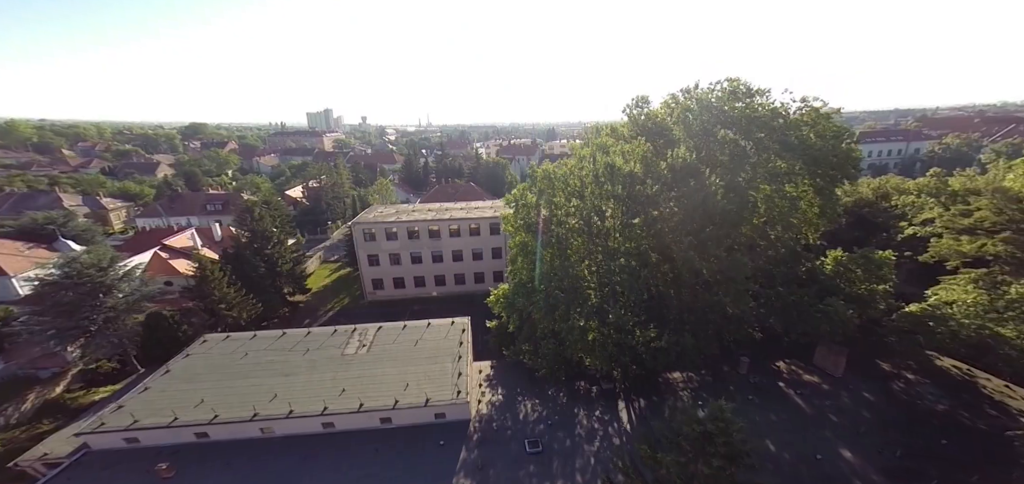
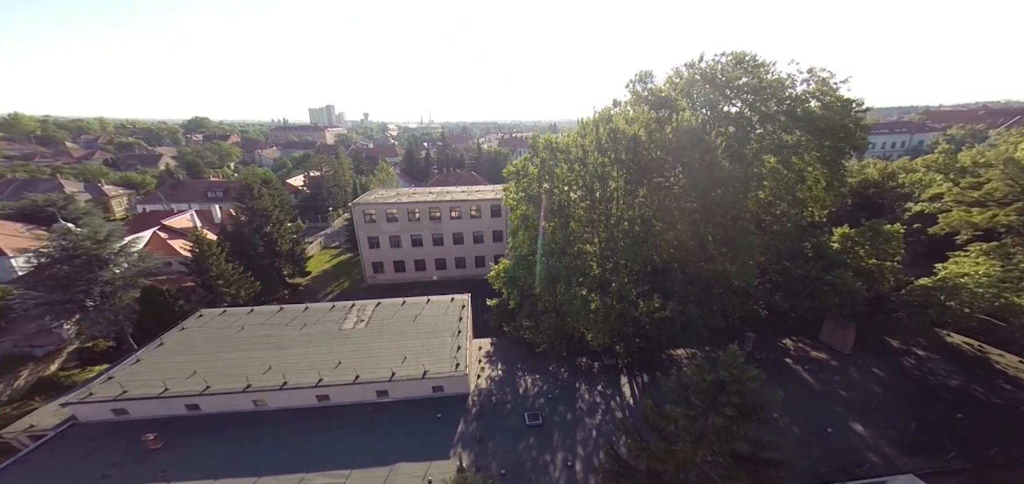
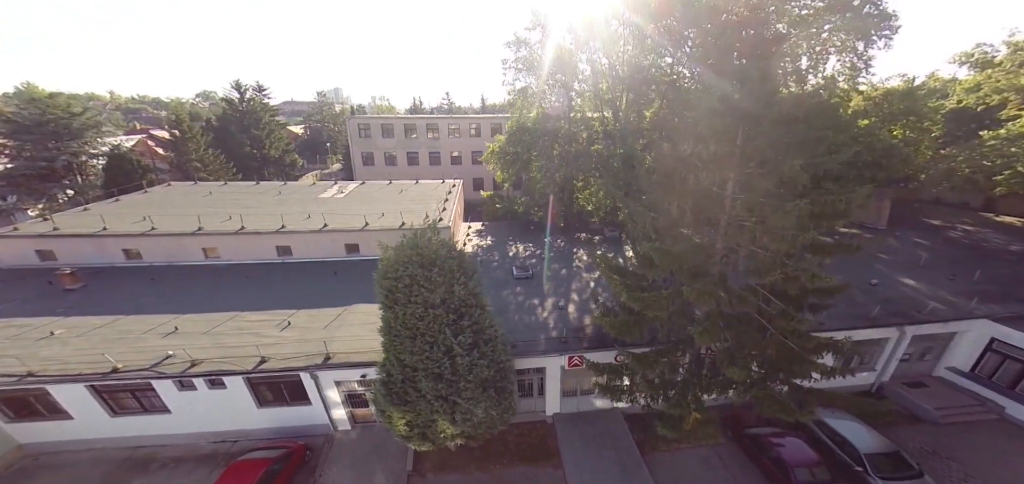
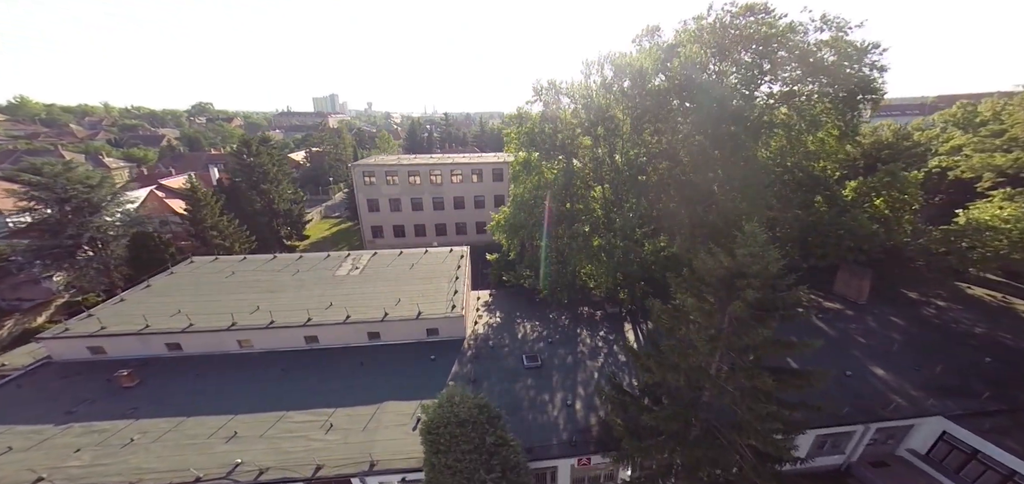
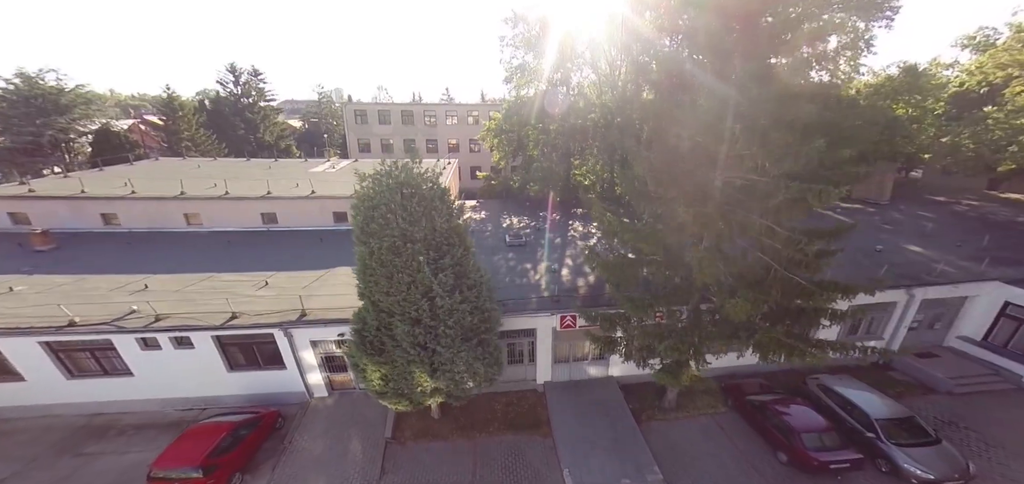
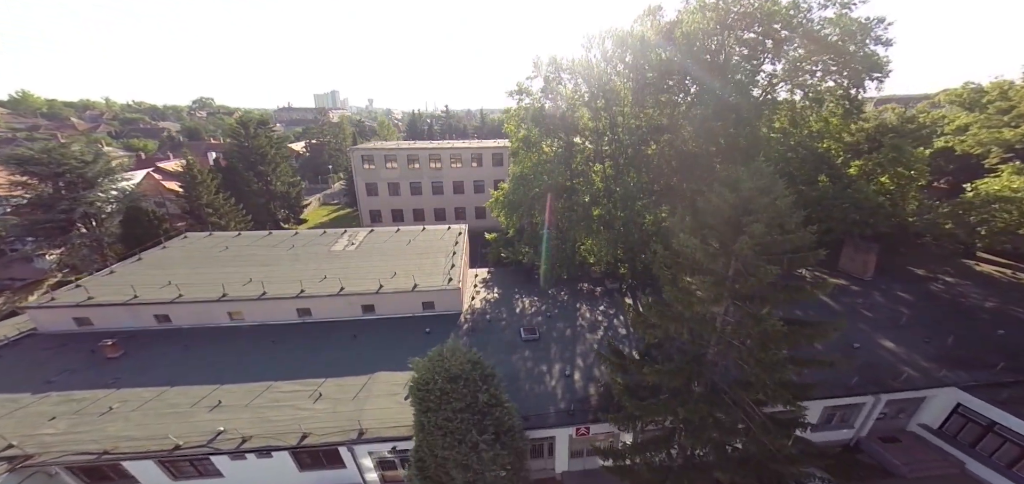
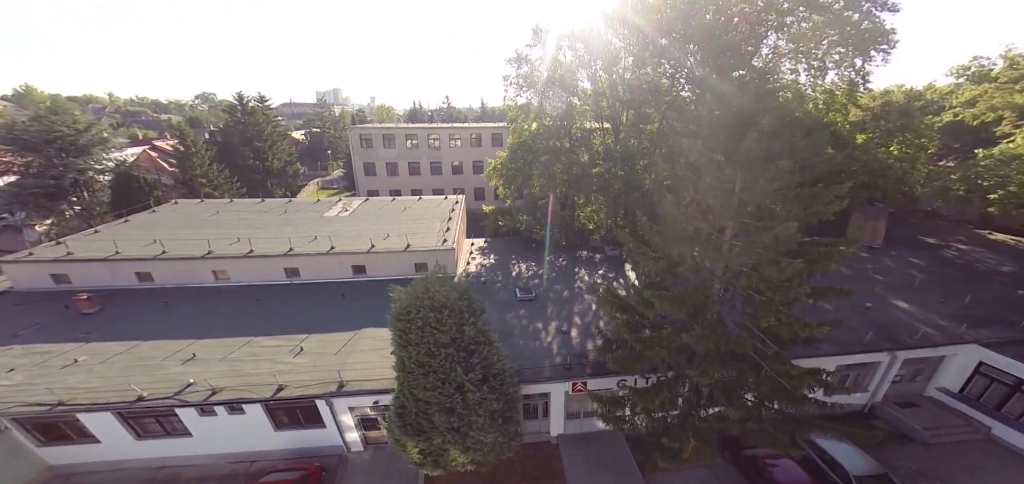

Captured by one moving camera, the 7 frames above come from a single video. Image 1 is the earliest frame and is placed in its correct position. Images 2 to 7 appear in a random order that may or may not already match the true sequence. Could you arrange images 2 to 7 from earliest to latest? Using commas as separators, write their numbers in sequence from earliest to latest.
2, 4, 6, 7, 3, 5
